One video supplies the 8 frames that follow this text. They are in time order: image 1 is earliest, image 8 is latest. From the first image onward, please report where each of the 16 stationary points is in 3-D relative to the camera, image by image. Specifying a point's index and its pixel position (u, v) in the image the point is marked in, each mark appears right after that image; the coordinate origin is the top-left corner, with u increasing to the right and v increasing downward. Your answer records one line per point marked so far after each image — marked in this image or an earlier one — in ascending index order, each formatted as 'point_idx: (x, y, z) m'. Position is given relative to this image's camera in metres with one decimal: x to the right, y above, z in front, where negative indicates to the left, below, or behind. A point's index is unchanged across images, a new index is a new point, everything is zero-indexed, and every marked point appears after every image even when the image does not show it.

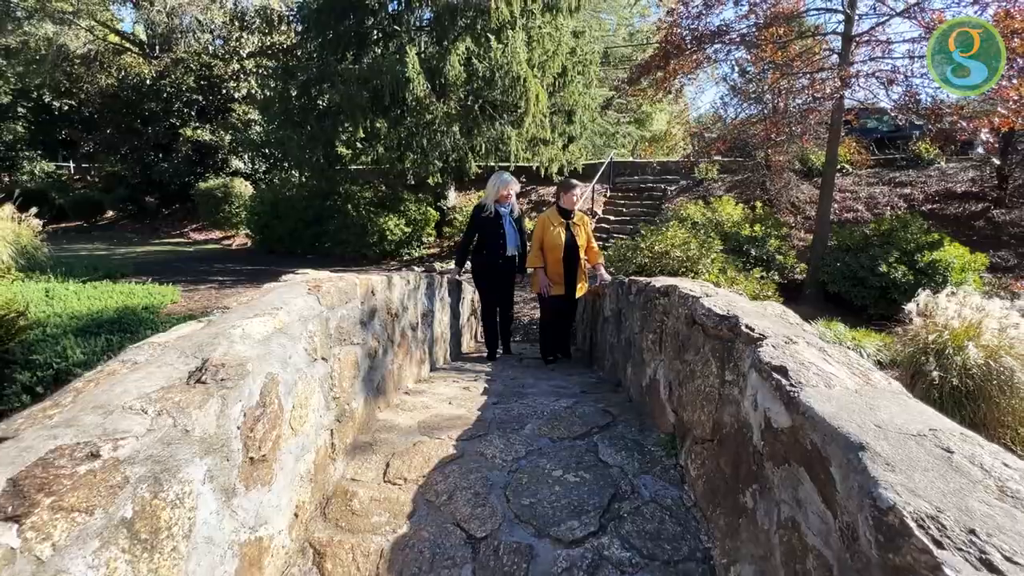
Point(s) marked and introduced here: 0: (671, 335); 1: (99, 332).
0: (+0.6, -0.2, +1.9) m
1: (-4.6, -0.5, +5.3) m
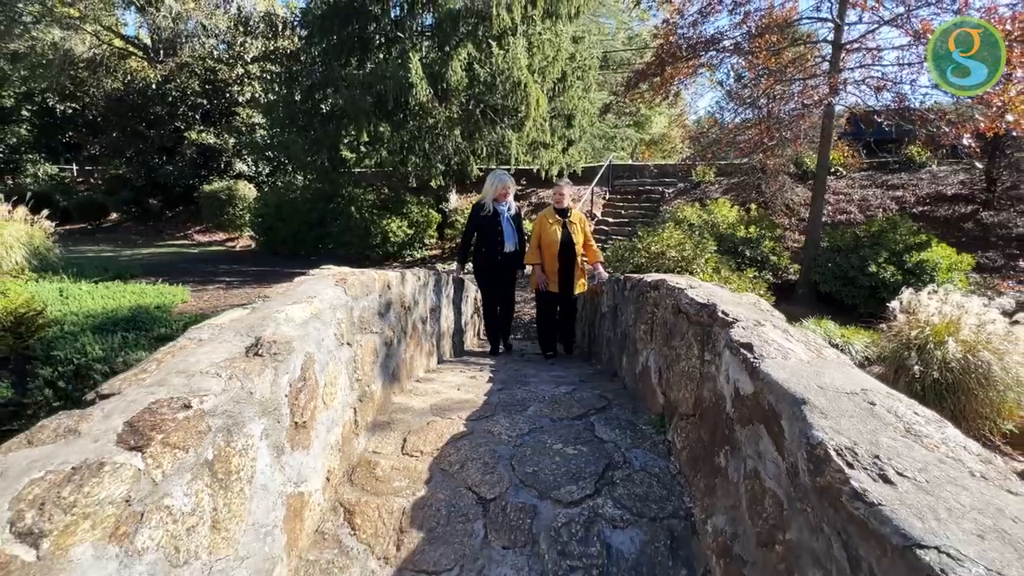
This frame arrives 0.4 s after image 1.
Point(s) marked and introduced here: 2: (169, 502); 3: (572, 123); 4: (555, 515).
0: (+0.7, -0.2, +2.1) m
1: (-4.6, -0.5, +5.5) m
2: (-0.7, -0.4, +0.9) m
3: (+1.4, +3.9, +11.1) m
4: (+0.1, -0.7, +1.5) m
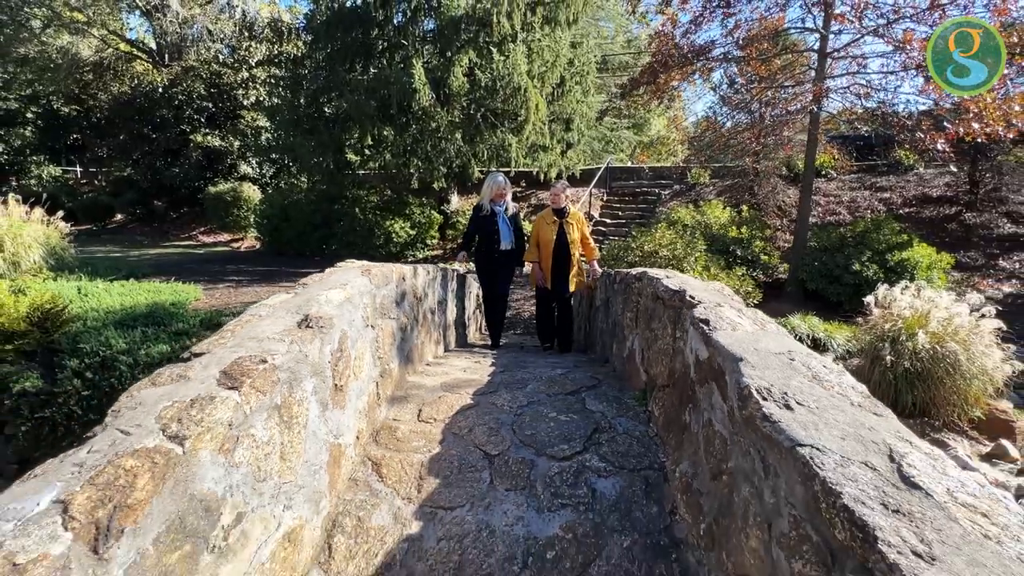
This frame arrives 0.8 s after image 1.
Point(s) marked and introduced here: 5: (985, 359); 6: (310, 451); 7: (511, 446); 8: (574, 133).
0: (+0.7, -0.1, +2.4) m
1: (-4.6, -0.4, +5.8) m
2: (-0.7, -0.4, +1.2) m
3: (+1.4, +3.9, +11.4) m
4: (+0.1, -0.7, +1.8) m
5: (+4.3, -0.6, +4.3) m
6: (-0.6, -0.5, +1.5) m
7: (0.0, -0.6, +1.9) m
8: (+1.5, +3.8, +11.5) m
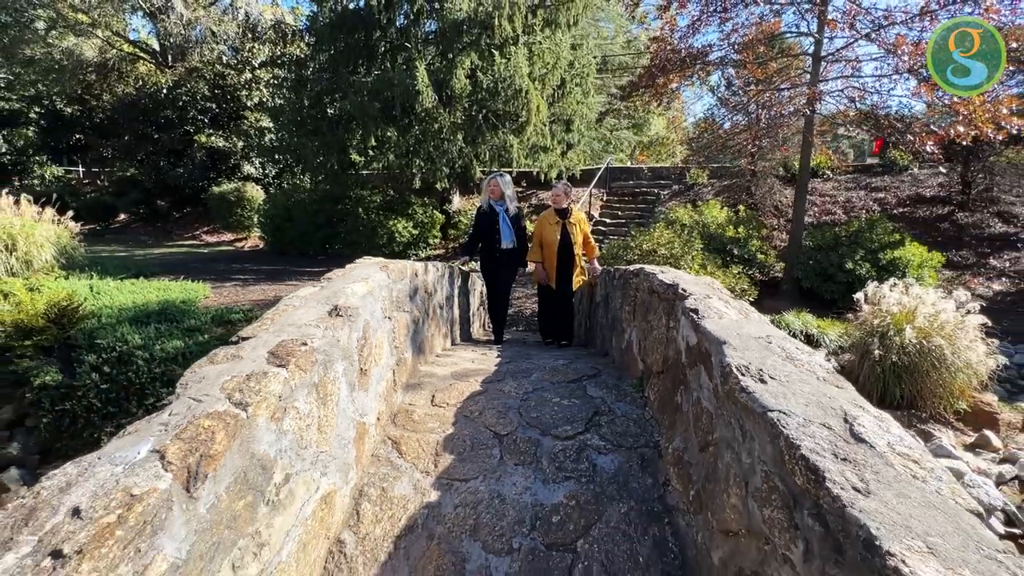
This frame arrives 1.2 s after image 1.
0: (+0.7, -0.1, +2.6) m
1: (-4.6, -0.4, +5.9) m
2: (-0.6, -0.3, +1.4) m
3: (+1.4, +3.9, +11.6) m
4: (+0.2, -0.7, +2.0) m
5: (+4.3, -0.6, +4.4) m
6: (-0.6, -0.5, +1.7) m
7: (0.0, -0.6, +2.1) m
8: (+1.5, +3.8, +11.6) m
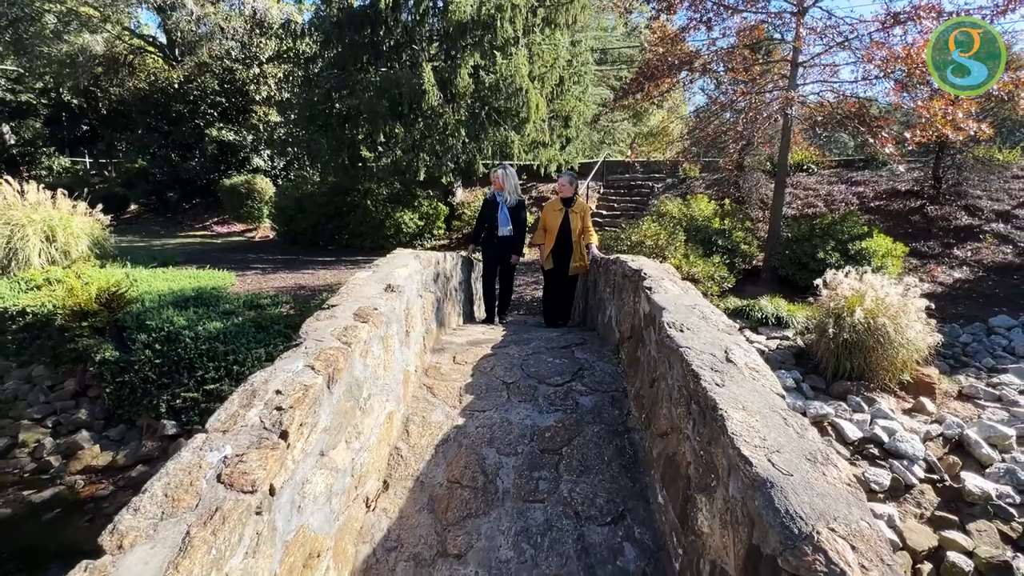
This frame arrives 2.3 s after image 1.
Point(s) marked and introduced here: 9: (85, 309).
0: (+0.7, 0.0, +3.3) m
1: (-4.5, -0.2, +6.6) m
2: (-0.6, -0.3, +2.1) m
3: (+1.5, +4.2, +12.1) m
4: (+0.2, -0.6, +2.7) m
5: (+4.3, -0.5, +5.1) m
6: (-0.6, -0.4, +2.3) m
7: (+0.1, -0.5, +2.8) m
8: (+1.6, +4.1, +12.2) m
9: (-5.5, -0.3, +6.1) m
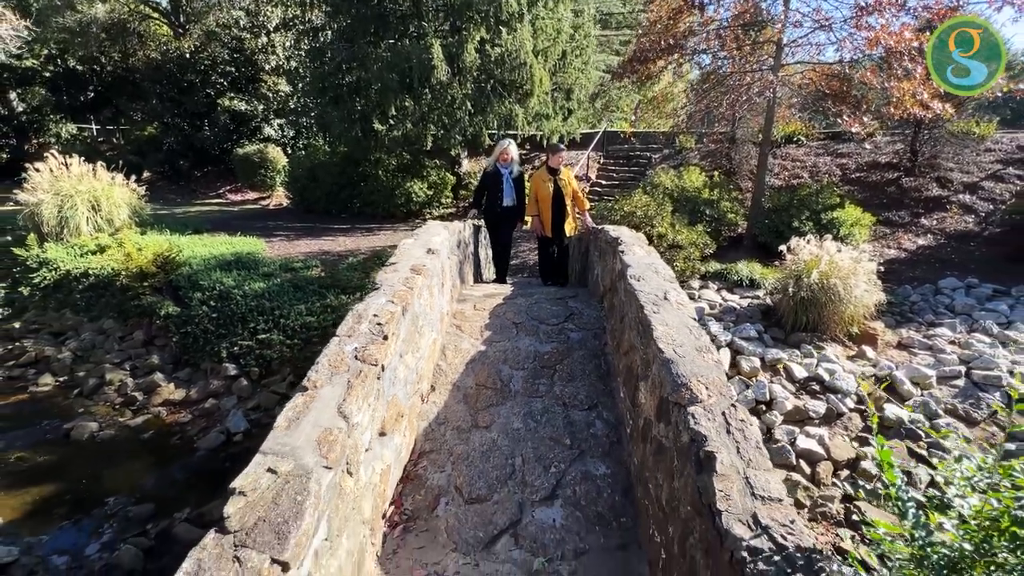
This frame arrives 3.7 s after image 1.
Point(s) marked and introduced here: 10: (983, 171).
0: (+0.8, +0.3, +4.1) m
1: (-4.5, +0.3, +7.5) m
2: (-0.6, 0.0, +3.0) m
3: (+1.6, +5.1, +12.7) m
4: (+0.3, -0.3, +3.6) m
5: (+4.4, 0.0, +6.0) m
6: (-0.5, -0.2, +3.2) m
7: (+0.1, -0.2, +3.7) m
8: (+1.7, +5.0, +12.8) m
9: (-5.5, +0.3, +7.0) m
10: (+9.7, +2.4, +9.7) m
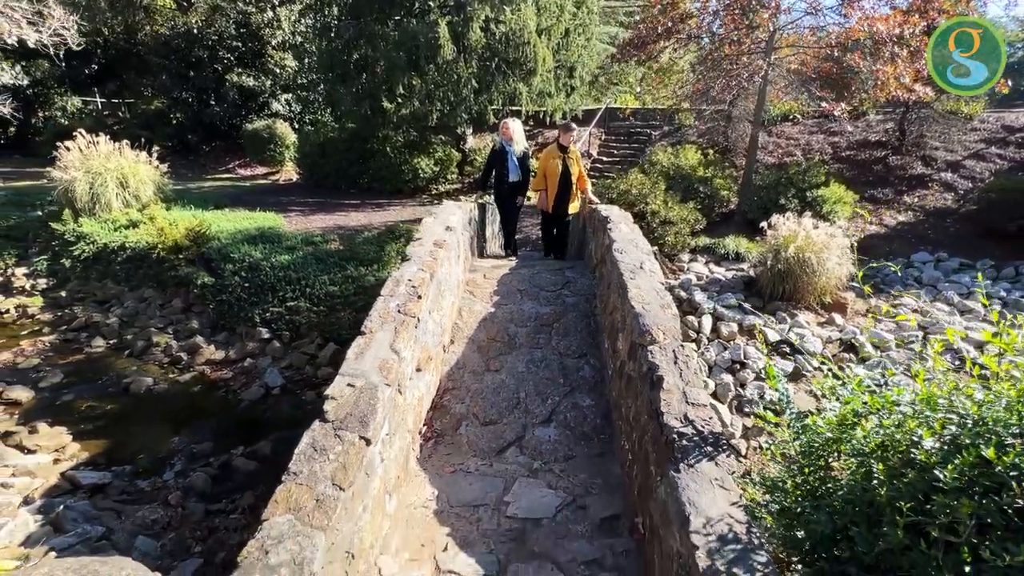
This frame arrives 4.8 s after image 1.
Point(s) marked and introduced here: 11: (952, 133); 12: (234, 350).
0: (+0.8, +0.6, +4.7) m
1: (-4.4, +0.8, +8.1) m
2: (-0.5, +0.2, +3.6) m
3: (+1.7, +5.9, +13.0) m
4: (+0.3, 0.0, +4.2) m
5: (+4.4, +0.3, +6.6) m
6: (-0.5, +0.1, +3.9) m
7: (+0.2, 0.0, +4.3) m
8: (+1.8, +5.8, +13.1) m
9: (-5.4, +0.7, +7.7) m
10: (+9.8, +3.0, +10.1) m
11: (+9.8, +3.5, +10.5) m
12: (-3.9, -0.9, +6.6) m
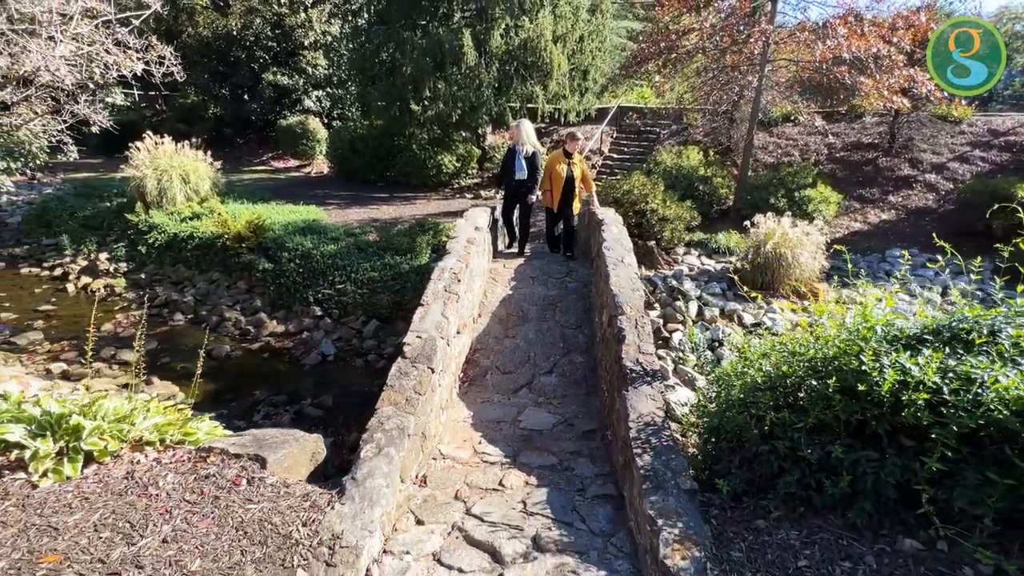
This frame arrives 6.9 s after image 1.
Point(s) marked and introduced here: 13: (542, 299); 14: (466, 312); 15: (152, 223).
0: (+1.0, +0.7, +5.8) m
1: (-4.1, +1.1, +9.4) m
2: (-0.4, +0.3, +4.7) m
3: (+2.2, +6.2, +13.9) m
4: (+0.5, +0.1, +5.3) m
5: (+4.7, +0.5, +7.6) m
6: (-0.3, +0.2, +5.0) m
7: (+0.3, +0.2, +5.5) m
8: (+2.3, +6.1, +14.0) m
9: (-5.1, +1.0, +9.0) m
10: (+10.1, +3.1, +10.9) m
11: (+10.2, +3.6, +11.2) m
12: (-3.6, -0.6, +7.9) m
13: (+0.3, -0.1, +5.0) m
14: (-0.4, -0.2, +4.3) m
15: (-7.7, +1.4, +10.1) m
